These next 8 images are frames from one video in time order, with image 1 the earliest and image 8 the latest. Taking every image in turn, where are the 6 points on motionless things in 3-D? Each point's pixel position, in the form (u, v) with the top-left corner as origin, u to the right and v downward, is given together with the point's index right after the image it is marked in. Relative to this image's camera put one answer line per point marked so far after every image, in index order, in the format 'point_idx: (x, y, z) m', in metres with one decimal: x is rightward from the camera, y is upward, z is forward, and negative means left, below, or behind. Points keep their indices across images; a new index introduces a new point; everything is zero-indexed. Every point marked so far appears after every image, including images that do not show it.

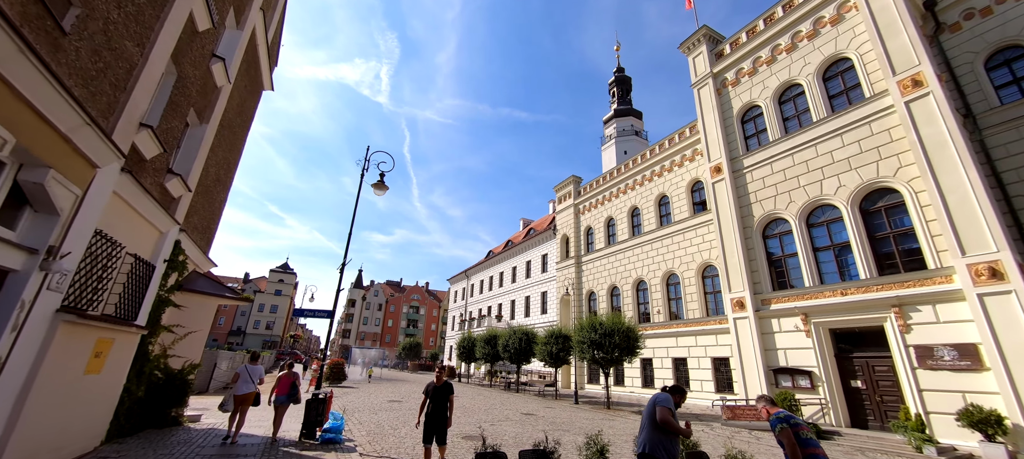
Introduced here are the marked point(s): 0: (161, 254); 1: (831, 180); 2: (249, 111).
0: (-6.5, -0.4, +6.8) m
1: (+12.4, +1.9, +14.5) m
2: (-7.5, +3.4, +10.6) m
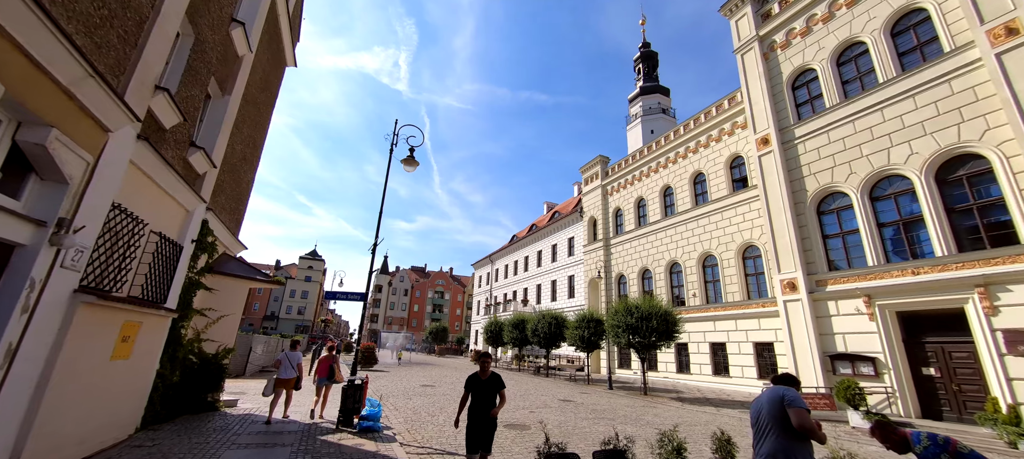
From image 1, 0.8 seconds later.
0: (-5.7, 0.0, +6.5) m
1: (+13.6, +2.9, +13.0) m
2: (-6.5, +3.9, +10.2) m
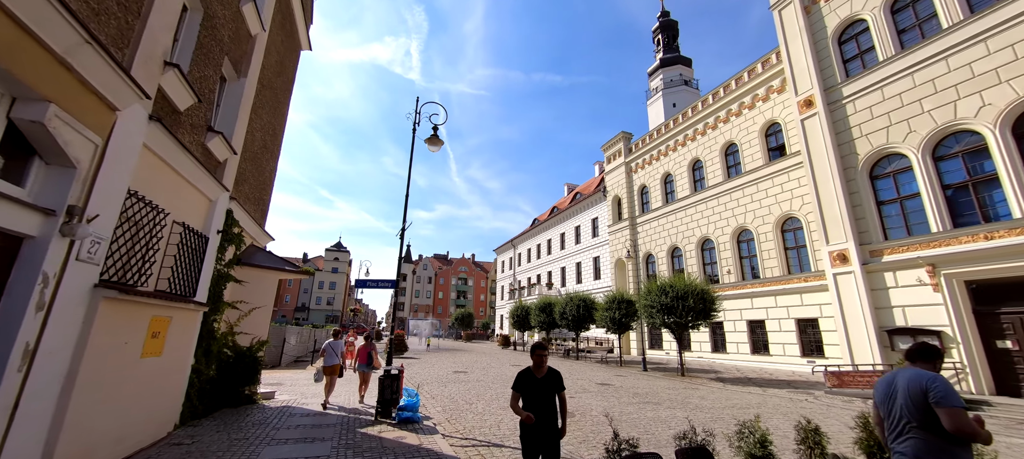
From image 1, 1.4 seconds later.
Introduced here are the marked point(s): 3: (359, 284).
0: (-5.0, +0.1, +6.2) m
1: (+14.3, +4.1, +11.6) m
2: (-5.9, +4.1, +9.8) m
3: (-3.7, -1.3, +9.0) m
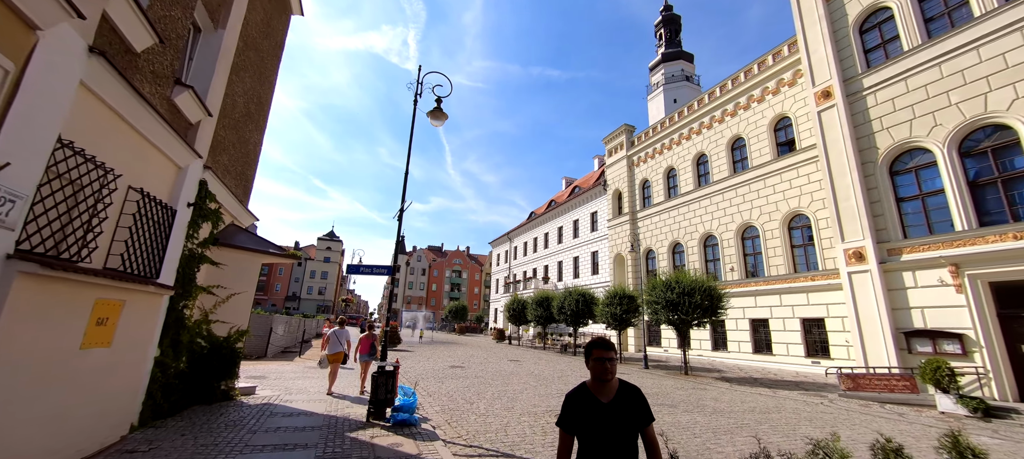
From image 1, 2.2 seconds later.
0: (-4.8, +0.5, +5.4) m
1: (+14.6, +4.1, +11.0) m
2: (-5.6, +4.6, +8.9) m
3: (-3.6, -0.9, +8.2) m
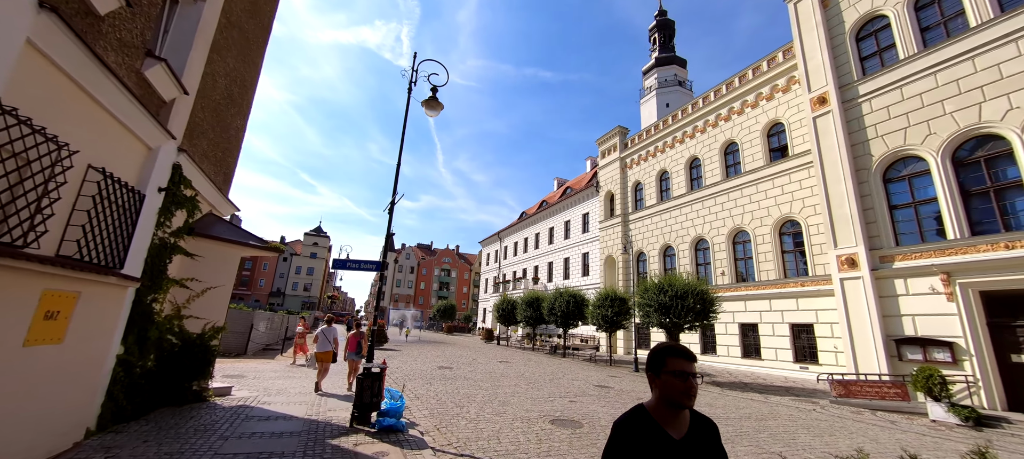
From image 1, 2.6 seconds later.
0: (-4.8, +0.7, +5.0) m
1: (+14.5, +3.8, +11.1) m
2: (-5.6, +4.8, +8.5) m
3: (-3.7, -0.7, +7.8) m
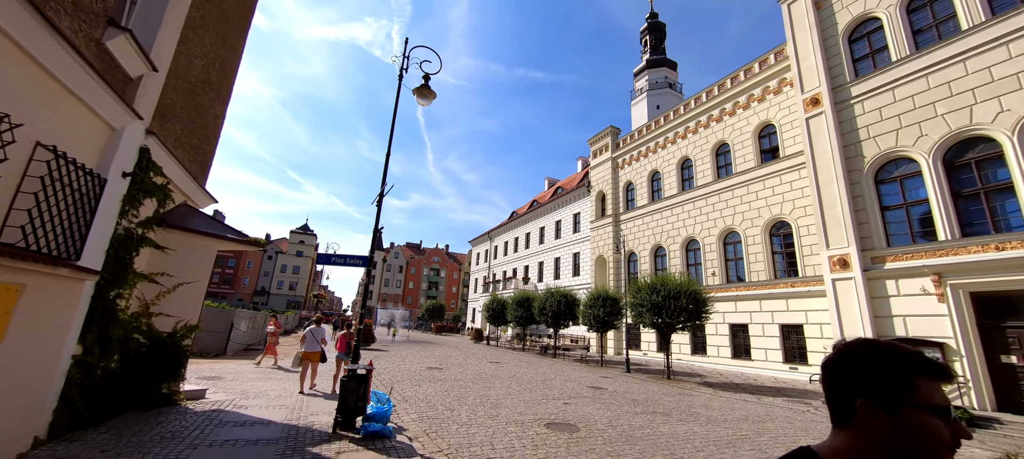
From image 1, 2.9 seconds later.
0: (-4.8, +0.8, +4.5) m
1: (+14.3, +3.8, +11.2) m
2: (-5.7, +5.0, +8.0) m
3: (-3.8, -0.6, +7.4) m
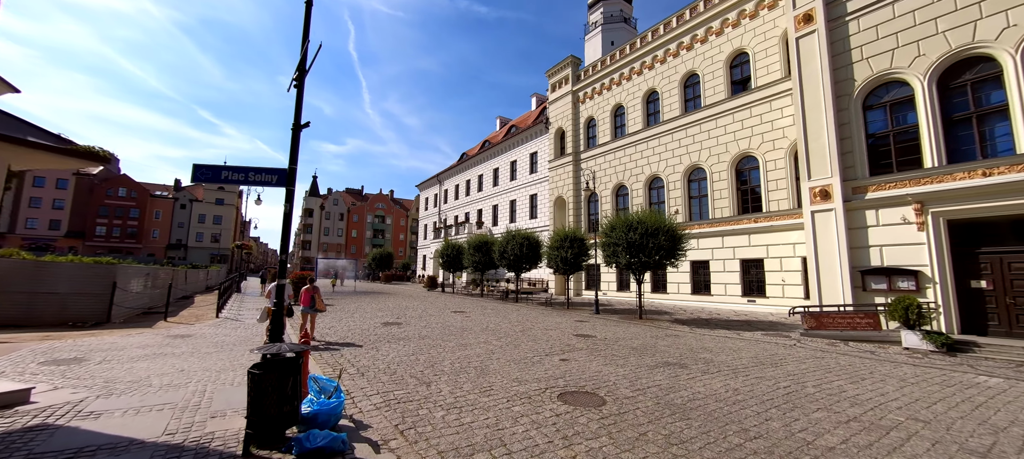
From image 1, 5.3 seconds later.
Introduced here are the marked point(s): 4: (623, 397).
0: (-4.5, +1.6, +1.6) m
1: (+13.5, +5.9, +10.4) m
2: (-5.8, +6.1, +4.3) m
3: (-3.9, +0.6, +4.8) m
4: (+1.5, -2.2, +5.0) m
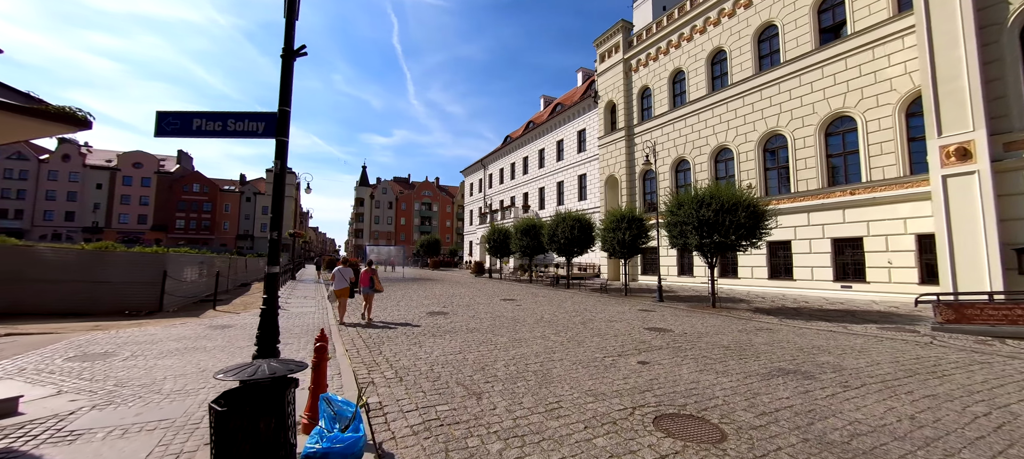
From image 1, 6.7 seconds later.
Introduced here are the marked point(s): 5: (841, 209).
0: (-4.2, +1.7, +0.8) m
1: (+14.6, +6.7, +7.3) m
2: (-5.3, +6.3, +3.5) m
3: (-3.2, +0.8, +3.9) m
4: (+2.3, -1.8, +3.6) m
5: (+14.2, +0.9, +16.0) m
